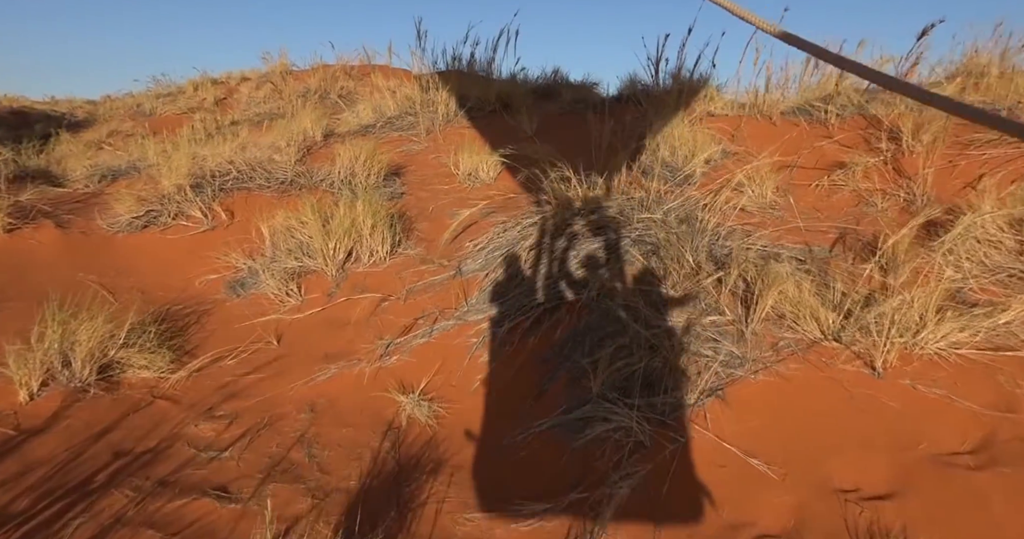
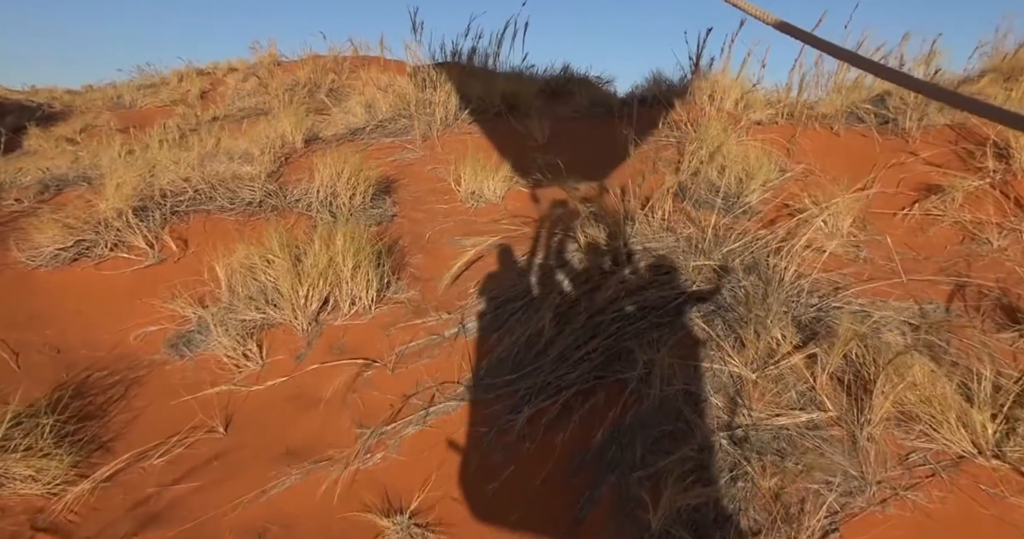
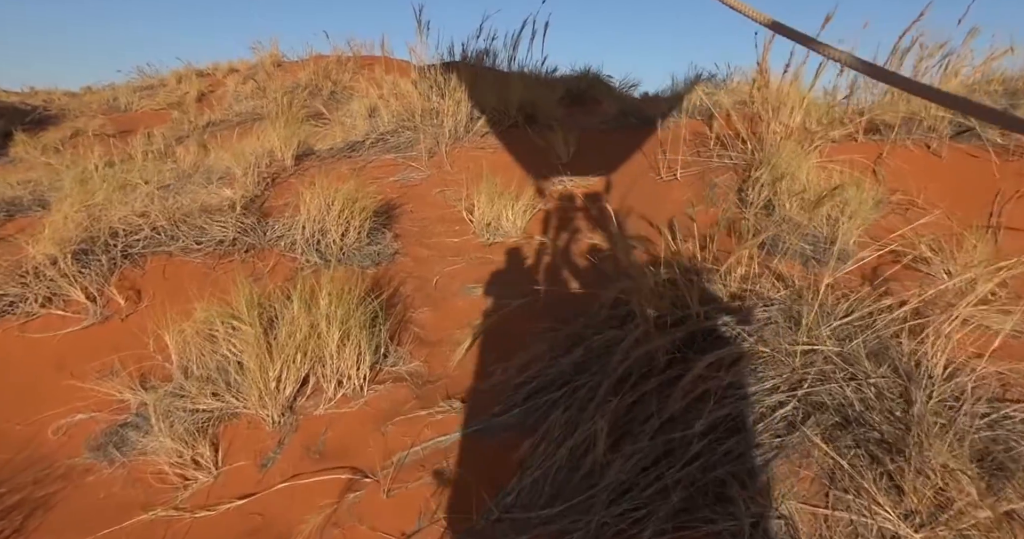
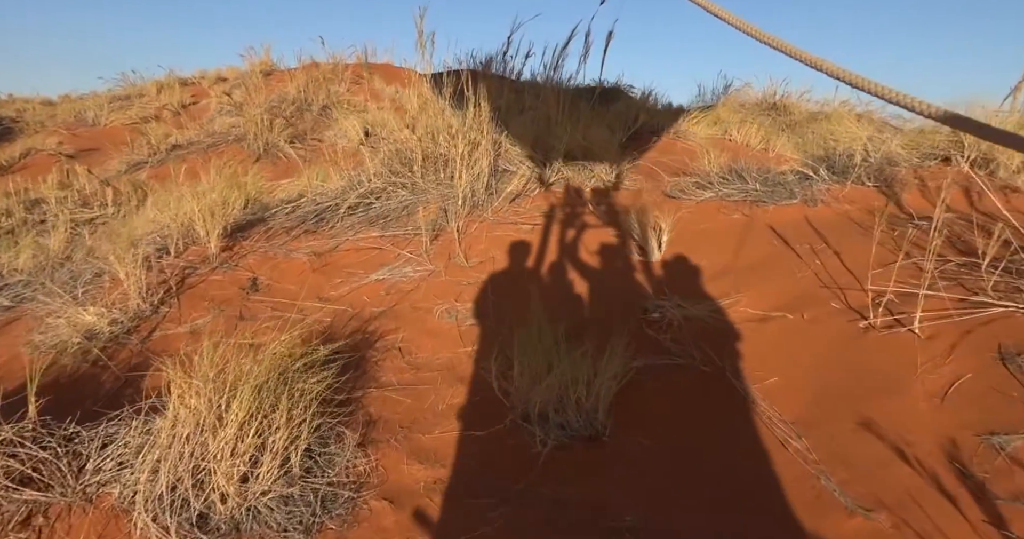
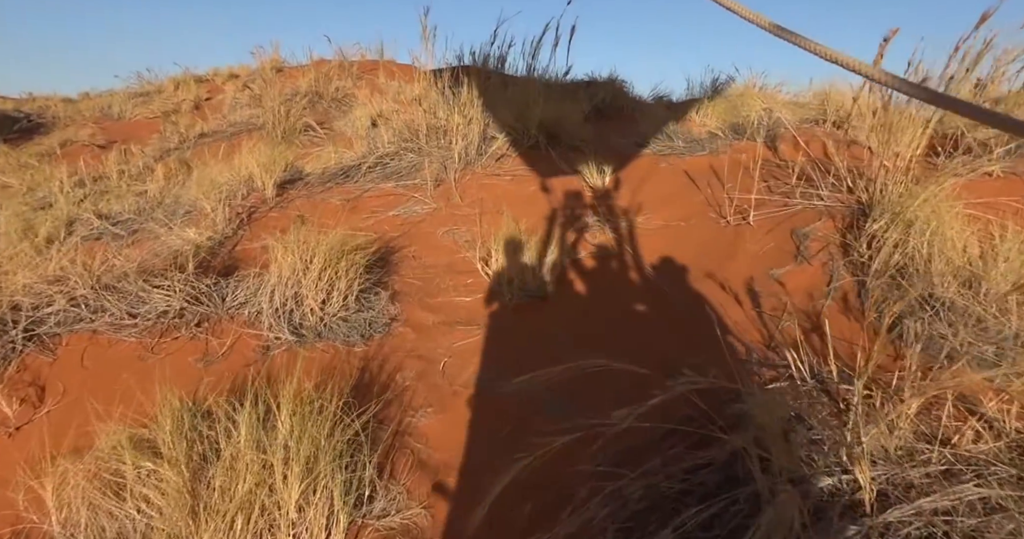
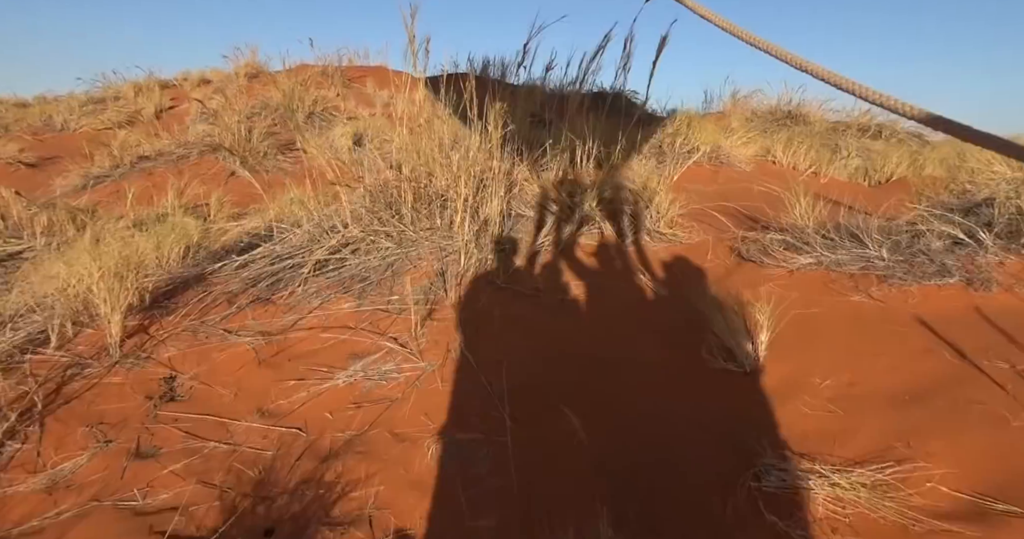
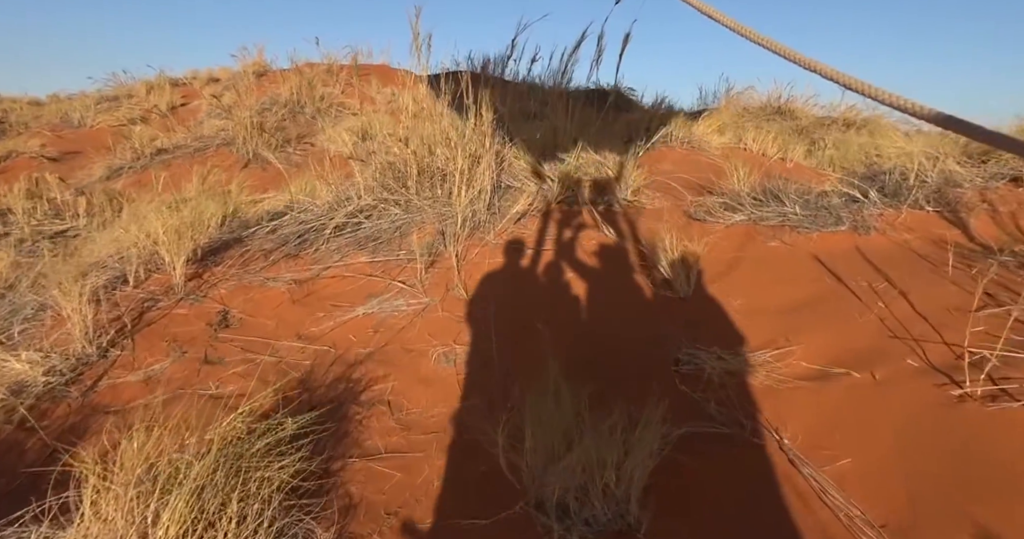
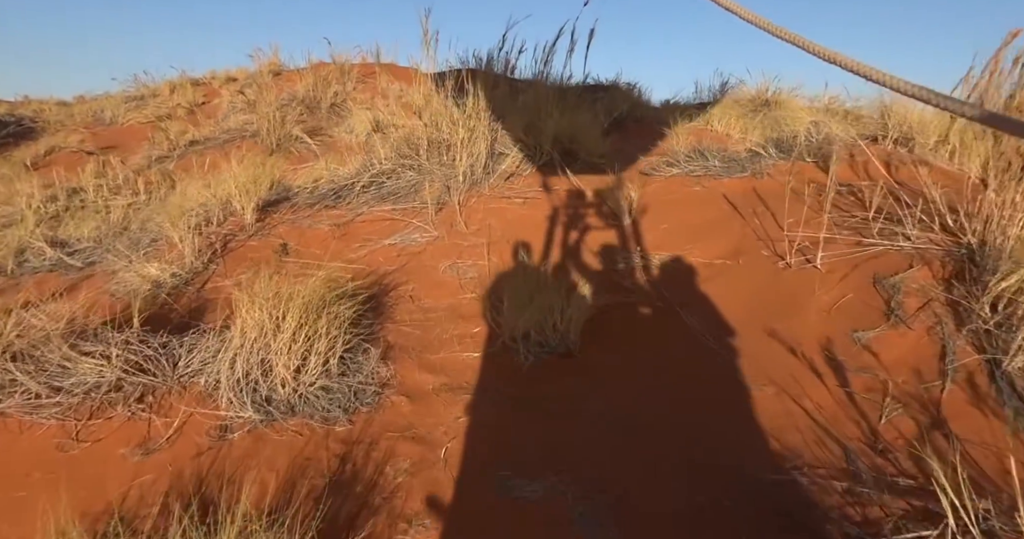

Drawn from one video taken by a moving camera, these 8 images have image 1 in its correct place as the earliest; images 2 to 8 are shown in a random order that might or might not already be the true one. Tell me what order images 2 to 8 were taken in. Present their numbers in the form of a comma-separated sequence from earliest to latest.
2, 3, 5, 8, 4, 7, 6
